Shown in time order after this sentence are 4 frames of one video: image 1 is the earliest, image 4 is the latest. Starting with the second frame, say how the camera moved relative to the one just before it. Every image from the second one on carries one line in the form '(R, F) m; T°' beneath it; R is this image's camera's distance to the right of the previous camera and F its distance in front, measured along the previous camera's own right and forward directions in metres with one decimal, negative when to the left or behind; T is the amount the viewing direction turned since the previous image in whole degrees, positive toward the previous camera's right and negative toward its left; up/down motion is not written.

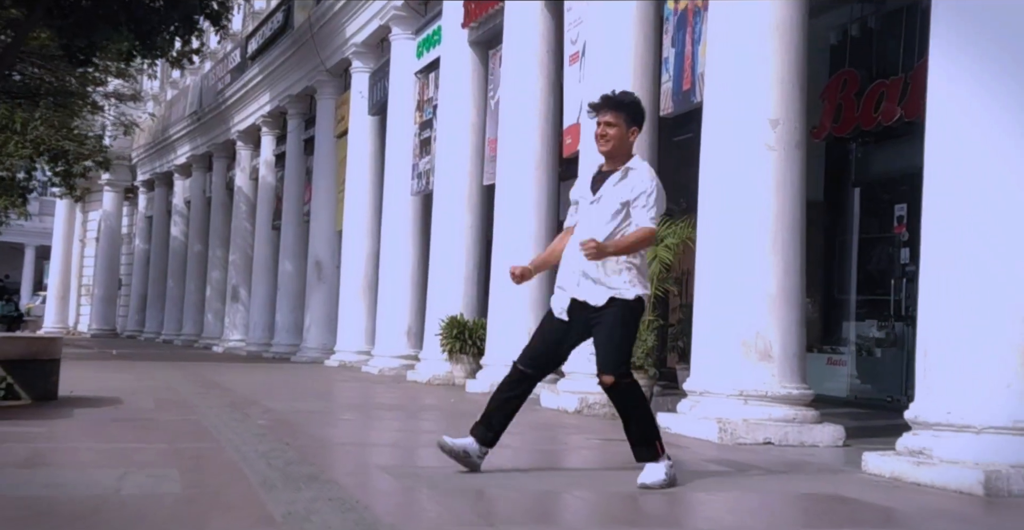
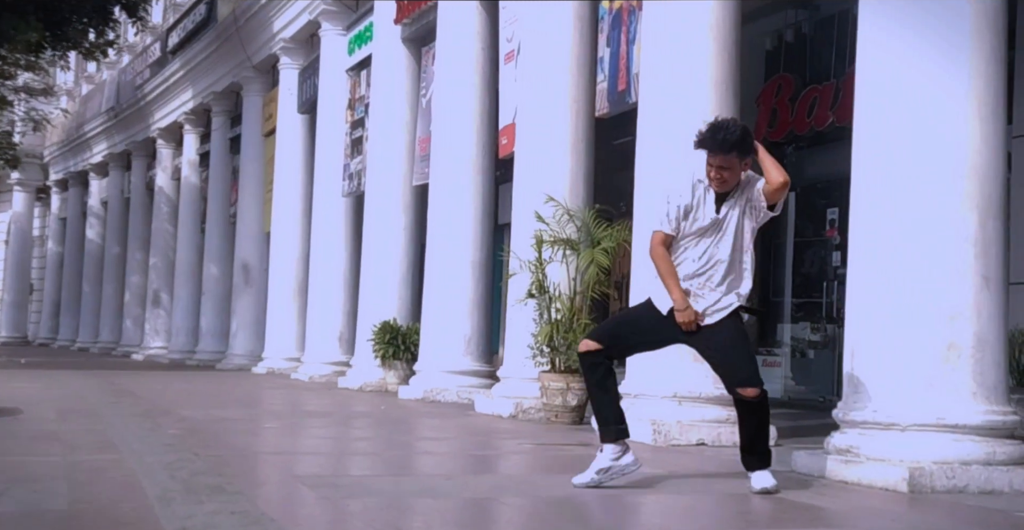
(+0.1, +0.3) m; +3°
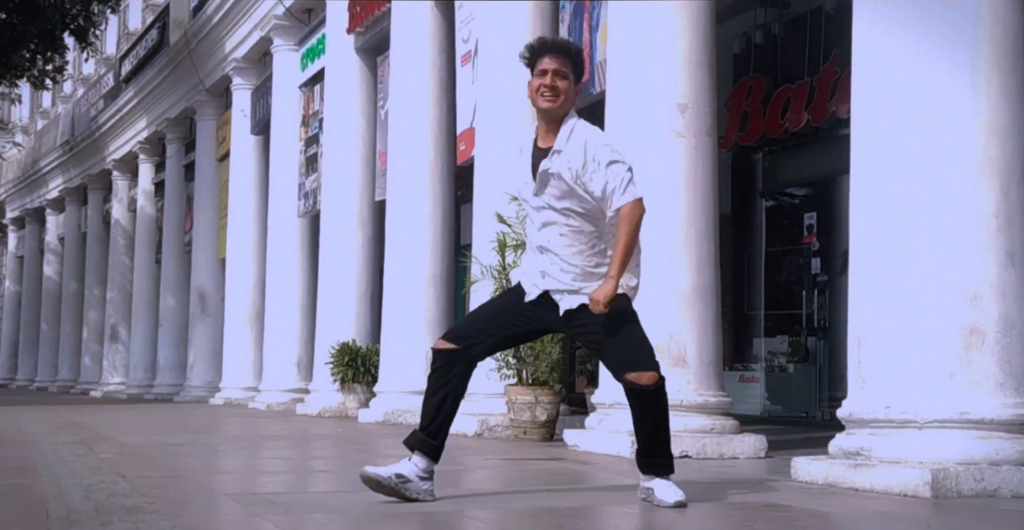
(0.0, +0.6) m; +2°
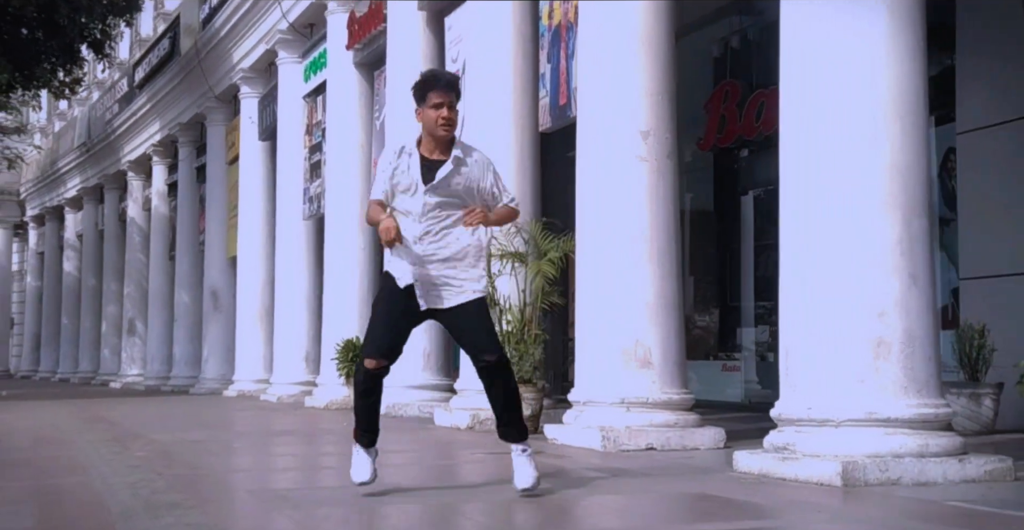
(+0.2, -0.9) m; 0°
